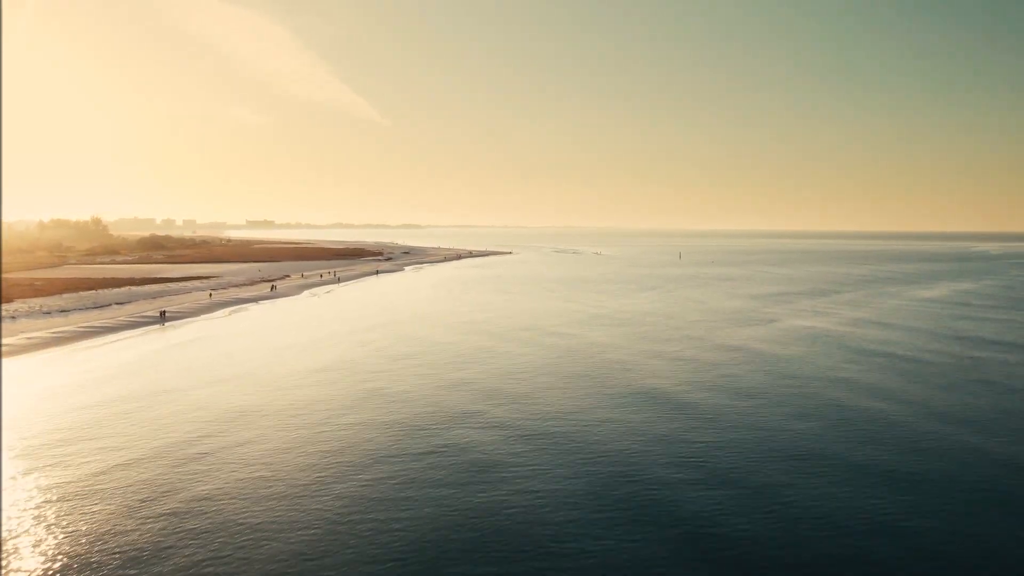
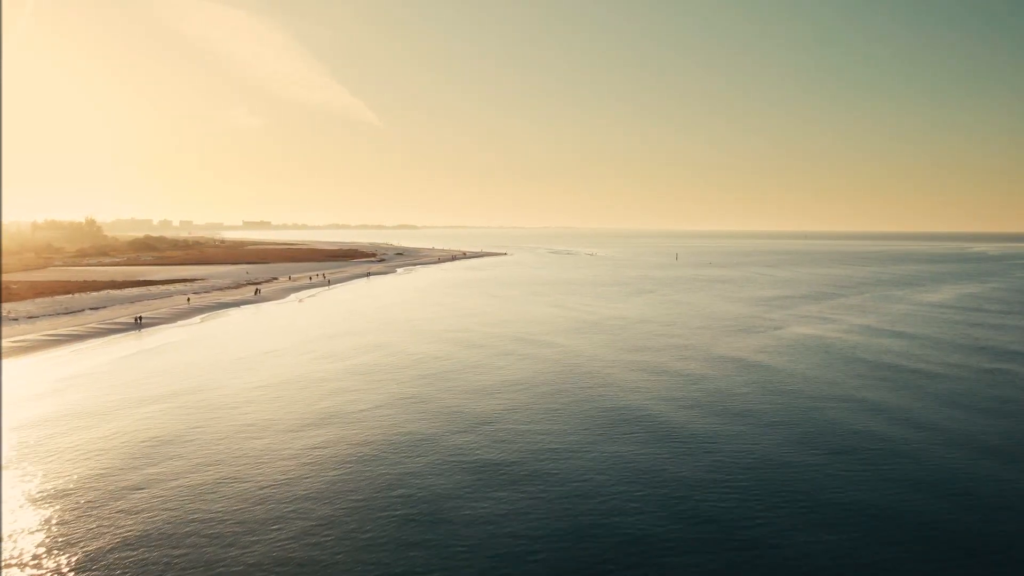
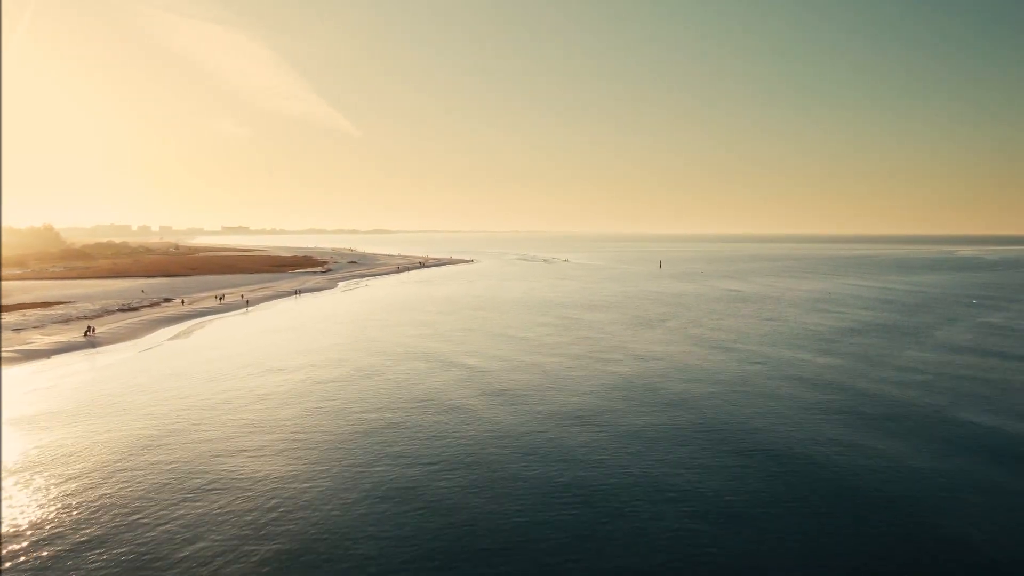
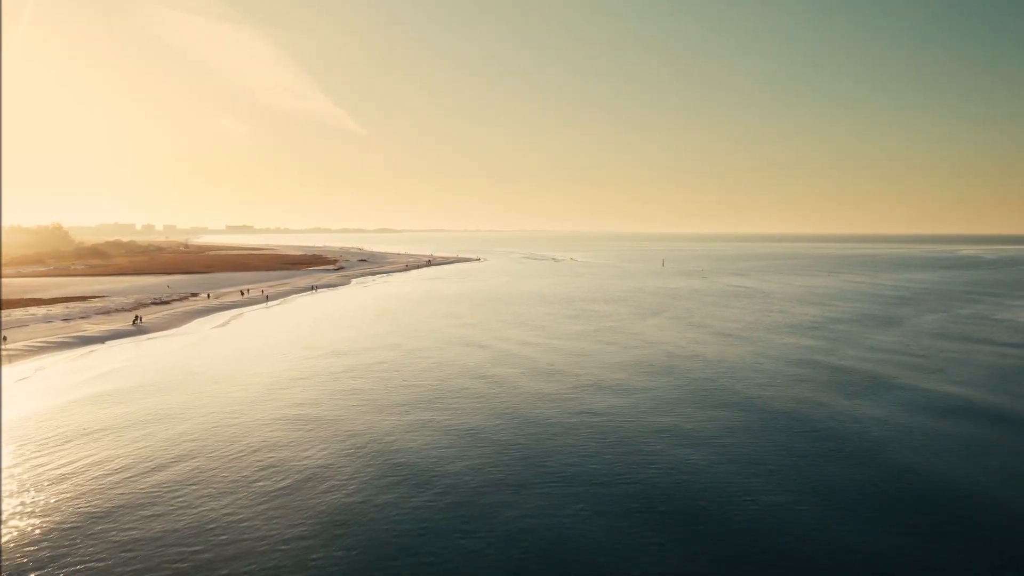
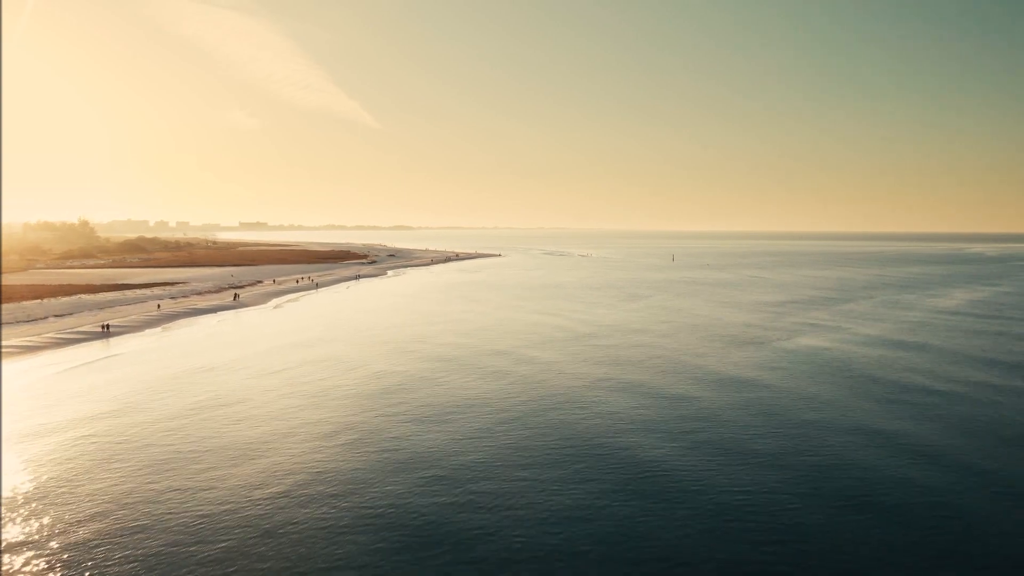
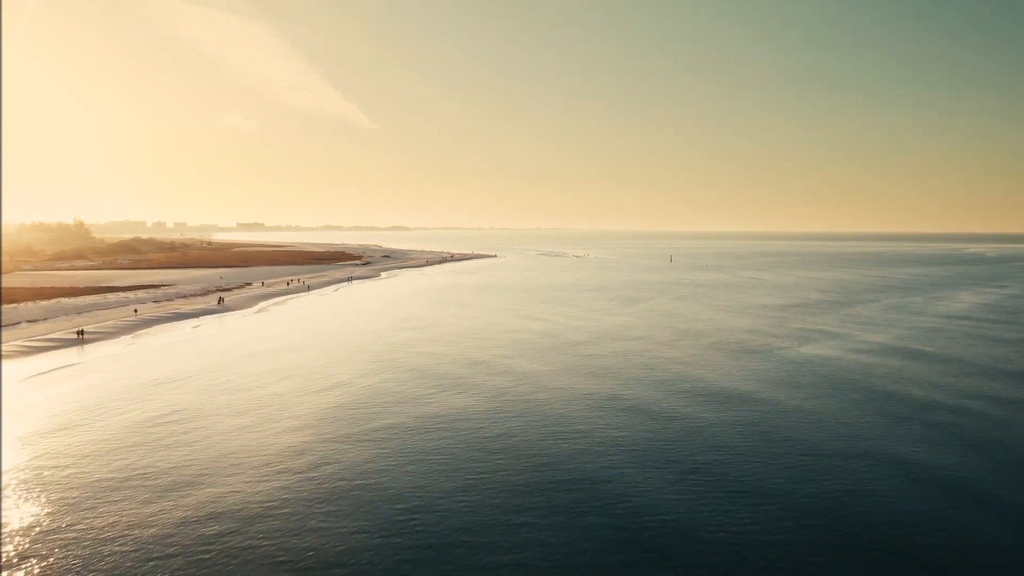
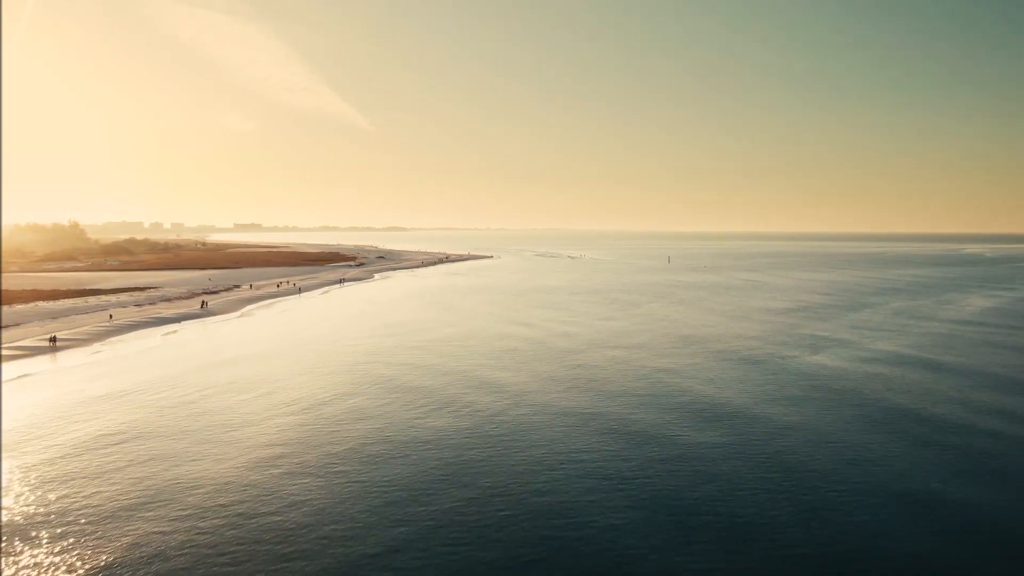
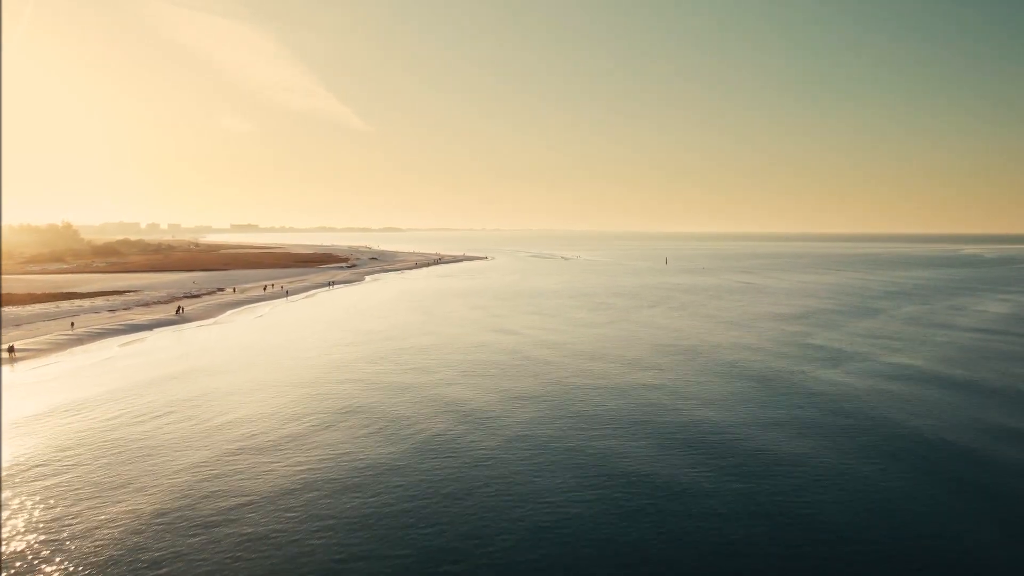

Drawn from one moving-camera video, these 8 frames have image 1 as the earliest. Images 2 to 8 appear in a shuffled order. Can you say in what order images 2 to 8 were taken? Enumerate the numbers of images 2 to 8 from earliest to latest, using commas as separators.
2, 5, 6, 7, 8, 4, 3
